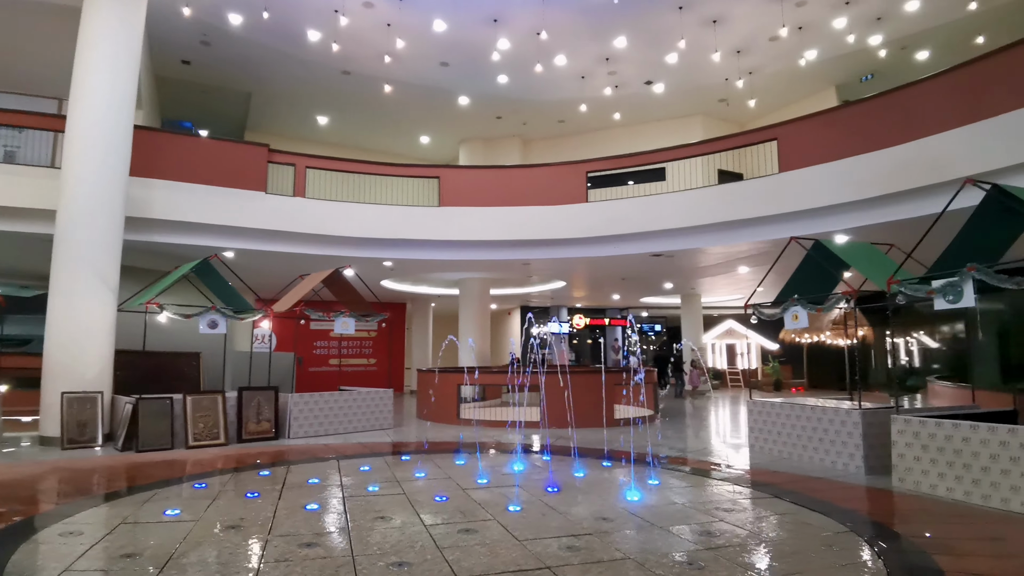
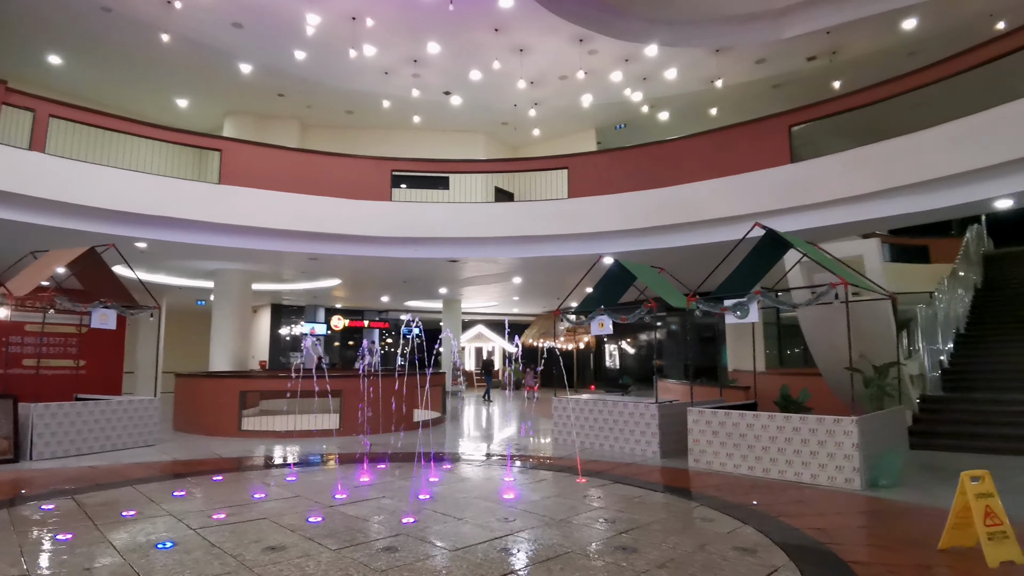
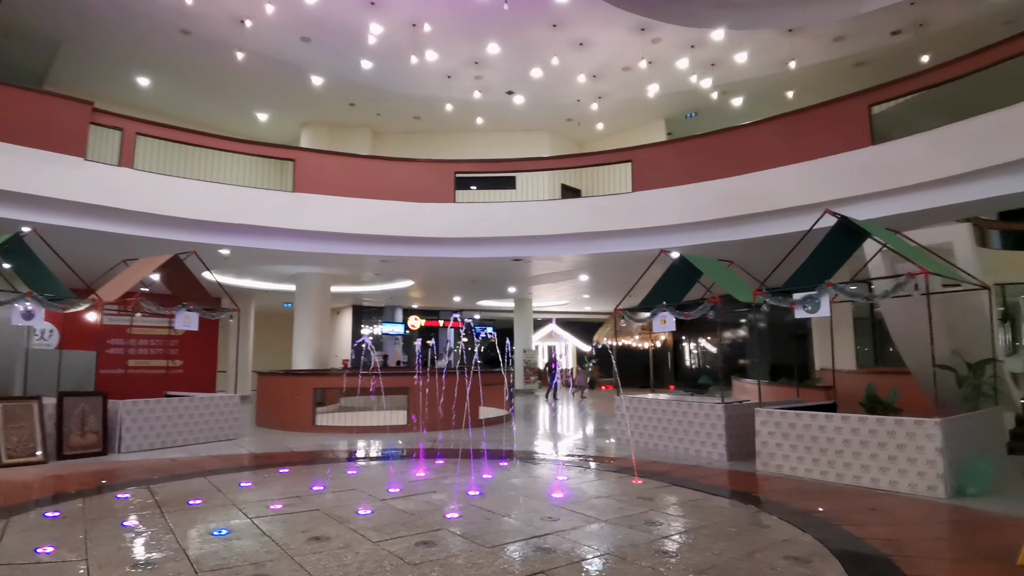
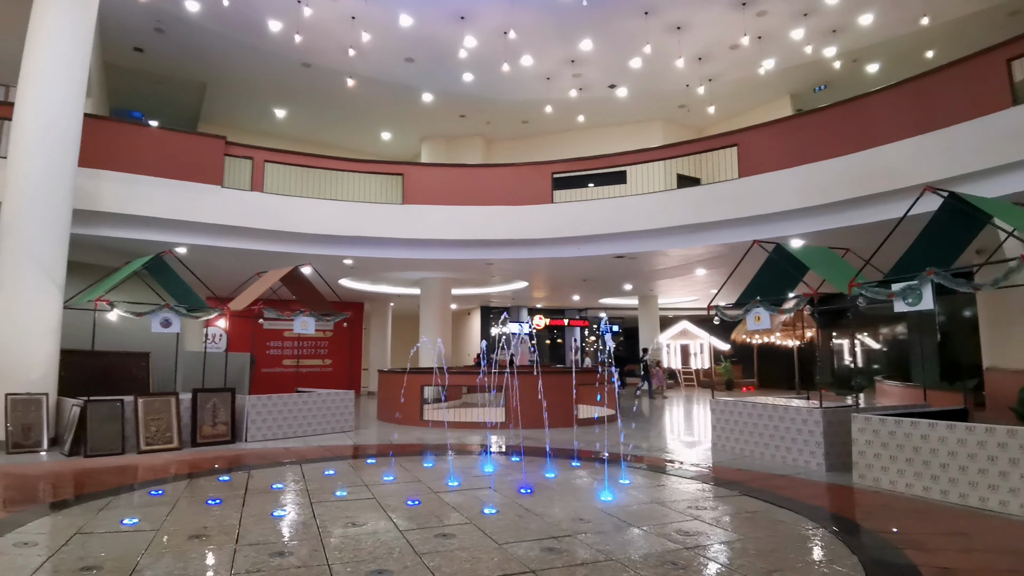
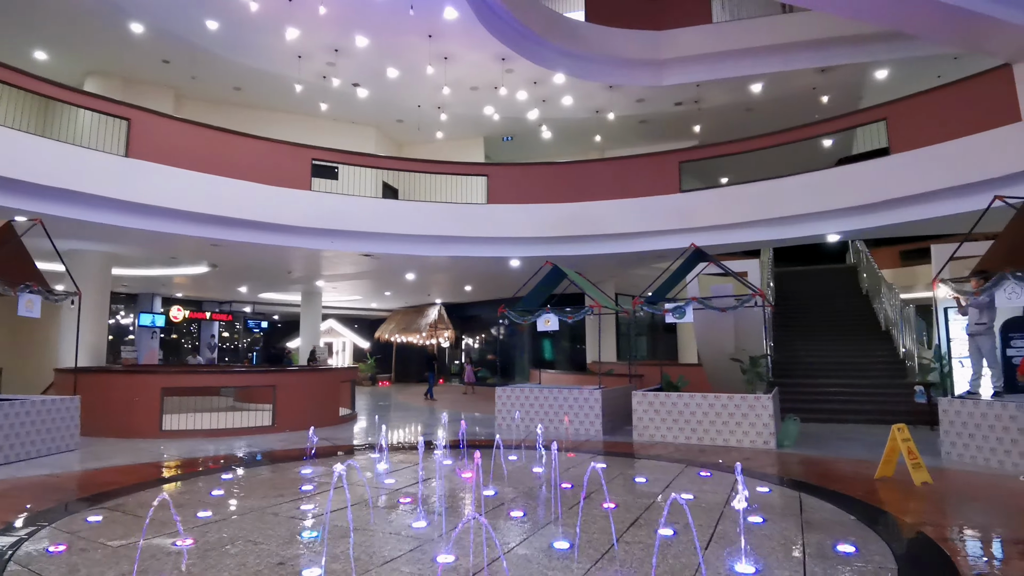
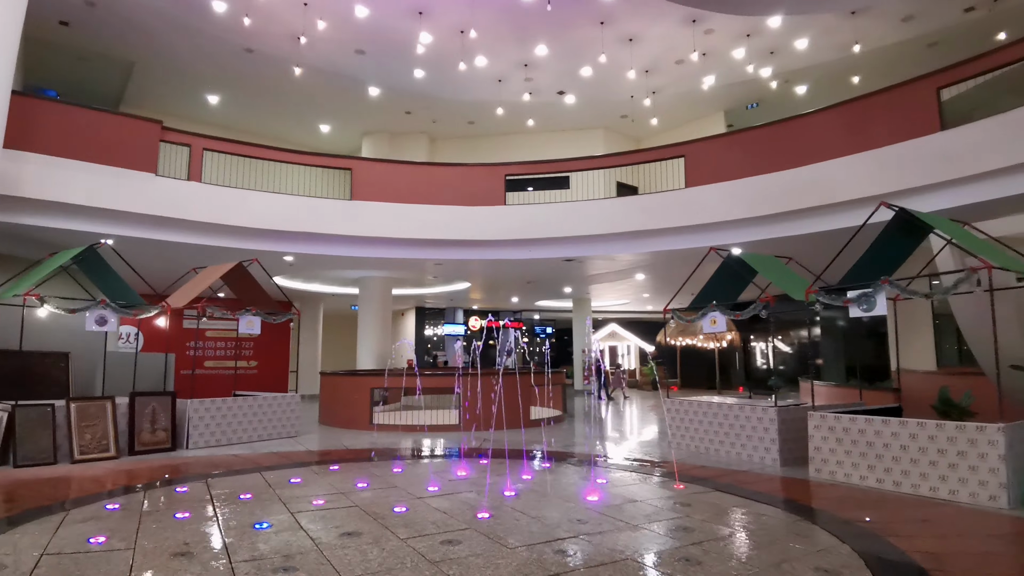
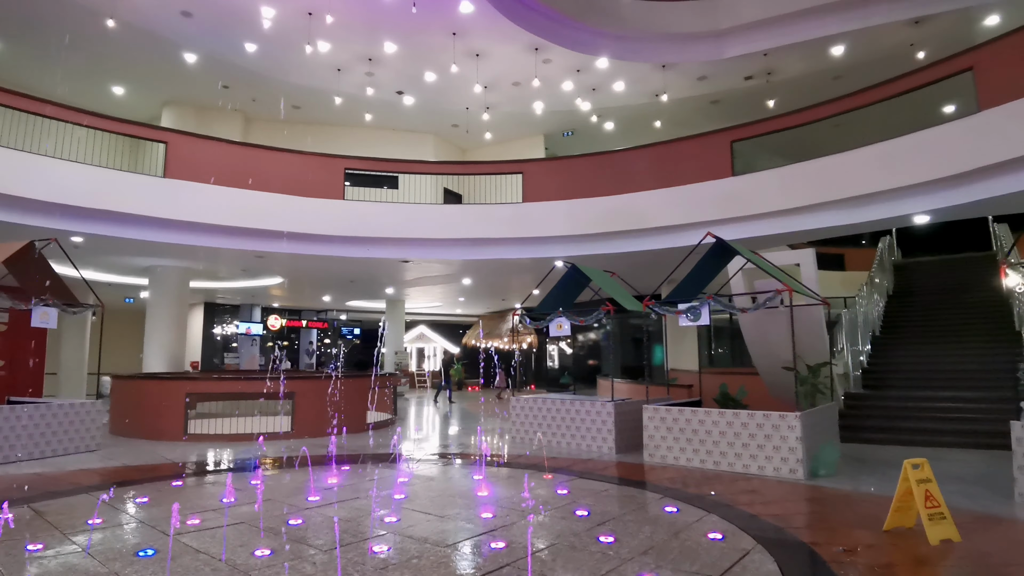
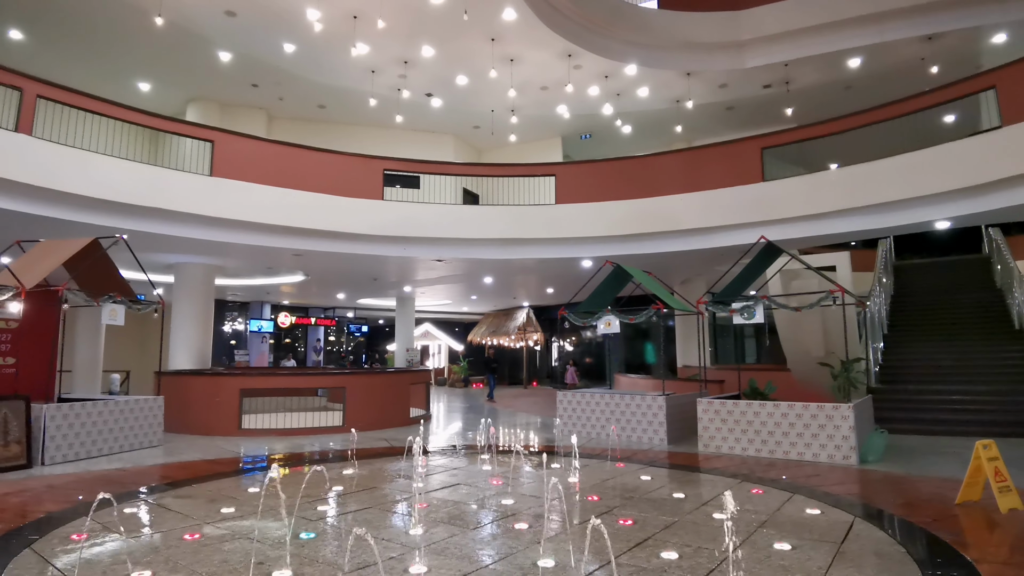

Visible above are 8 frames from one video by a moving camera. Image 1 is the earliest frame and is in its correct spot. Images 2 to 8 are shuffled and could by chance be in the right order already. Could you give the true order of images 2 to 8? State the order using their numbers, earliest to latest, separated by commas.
4, 6, 3, 2, 7, 8, 5
